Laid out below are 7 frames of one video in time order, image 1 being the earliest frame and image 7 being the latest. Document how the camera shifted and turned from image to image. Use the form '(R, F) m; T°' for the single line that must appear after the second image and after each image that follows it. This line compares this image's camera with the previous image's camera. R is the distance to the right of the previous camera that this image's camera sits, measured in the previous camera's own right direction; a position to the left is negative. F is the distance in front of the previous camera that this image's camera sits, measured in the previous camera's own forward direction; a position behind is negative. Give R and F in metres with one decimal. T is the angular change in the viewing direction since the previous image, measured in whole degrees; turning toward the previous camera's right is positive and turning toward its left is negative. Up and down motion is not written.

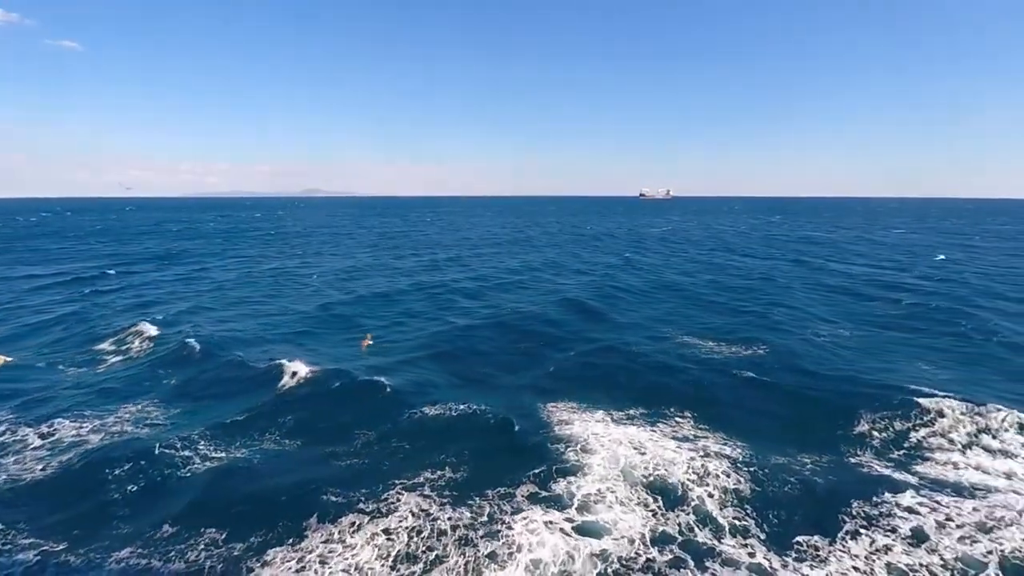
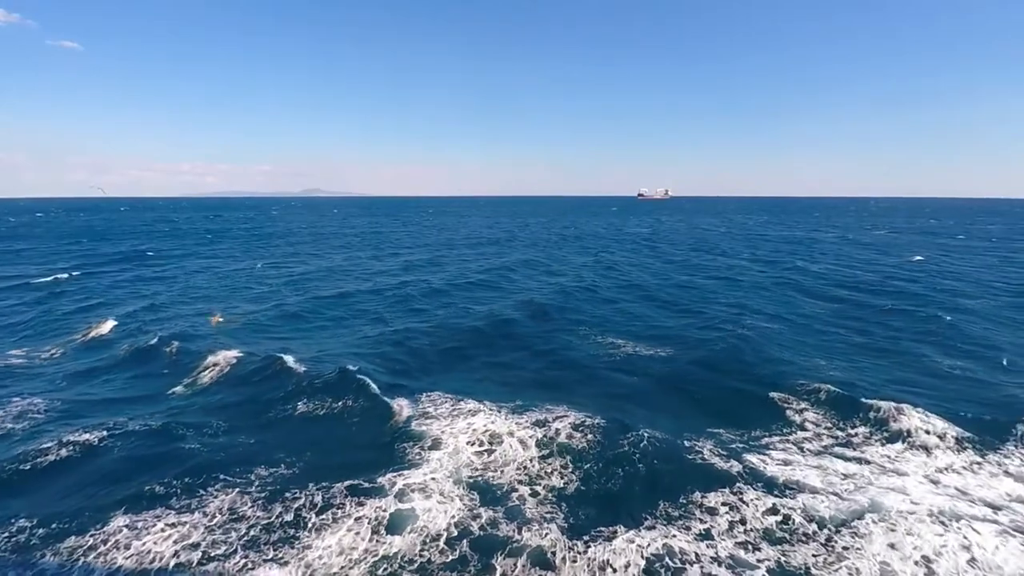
(+3.7, 0.0) m; 0°
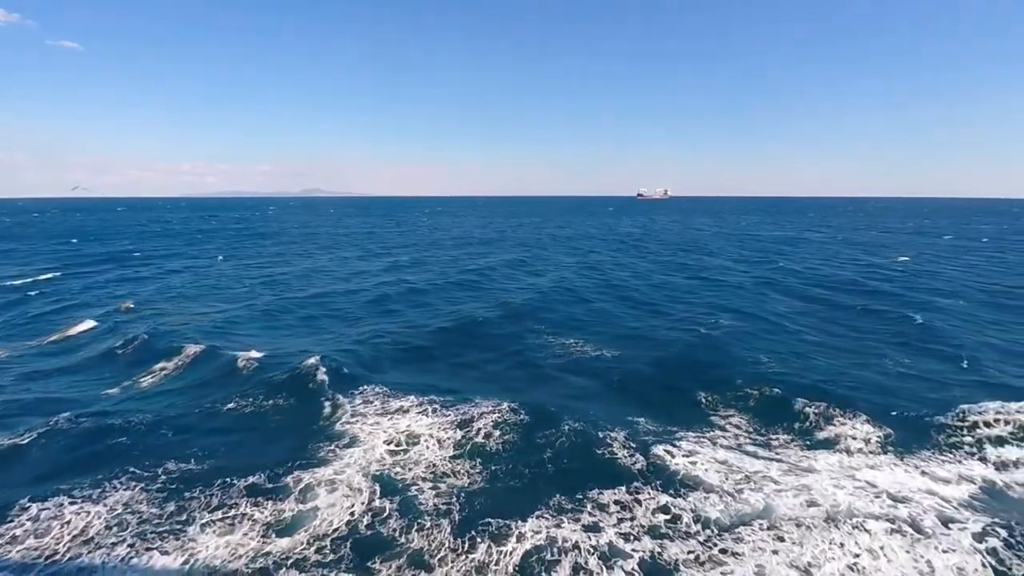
(+2.1, 0.0) m; 0°
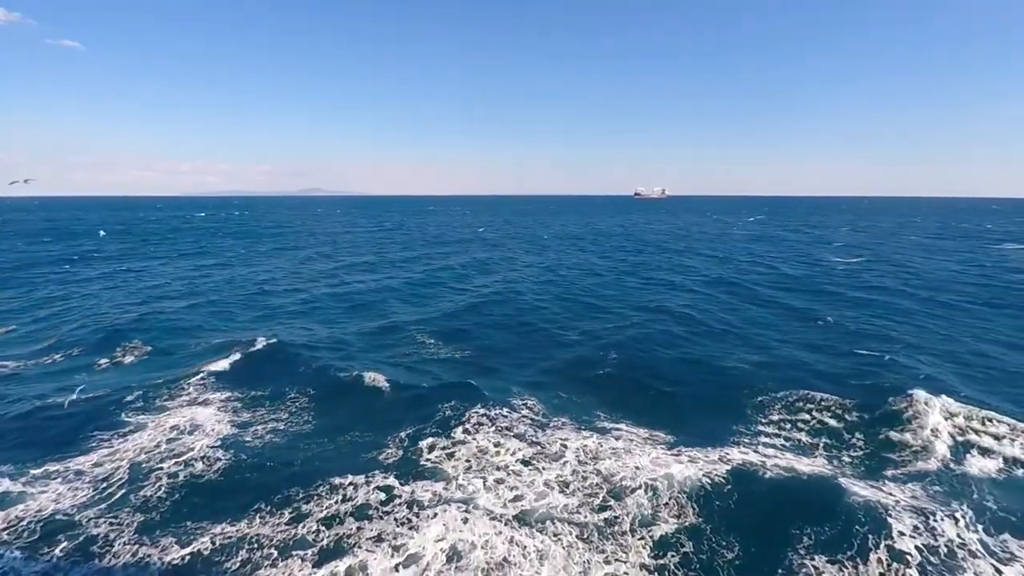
(+5.6, -0.2) m; 0°
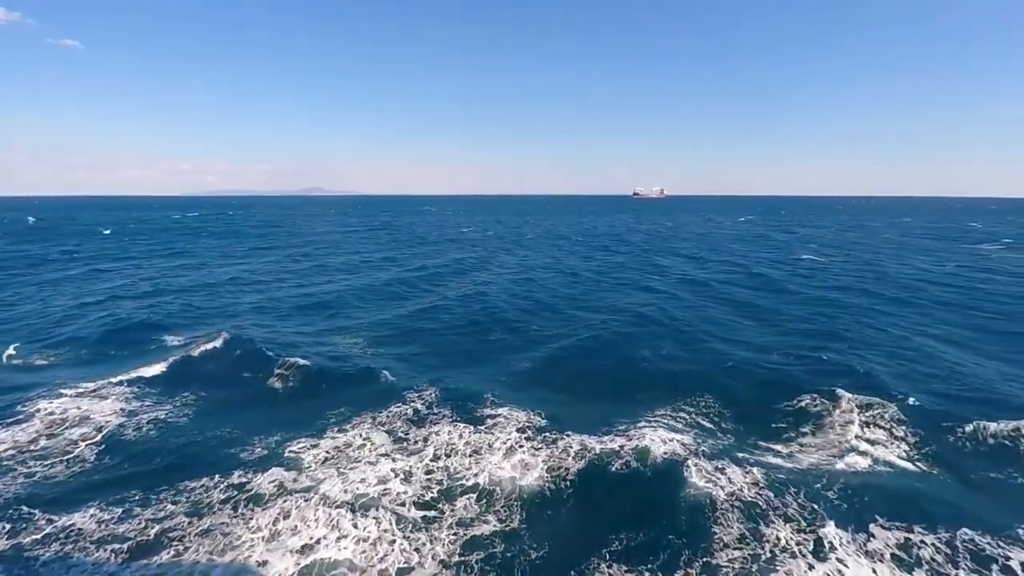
(+3.2, -0.1) m; 0°
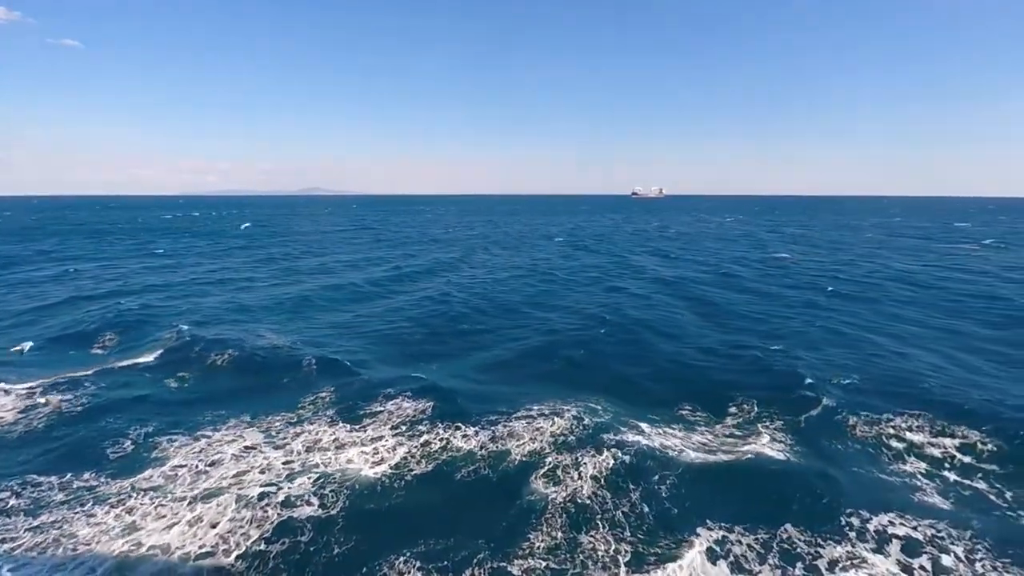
(+3.0, -0.1) m; 0°
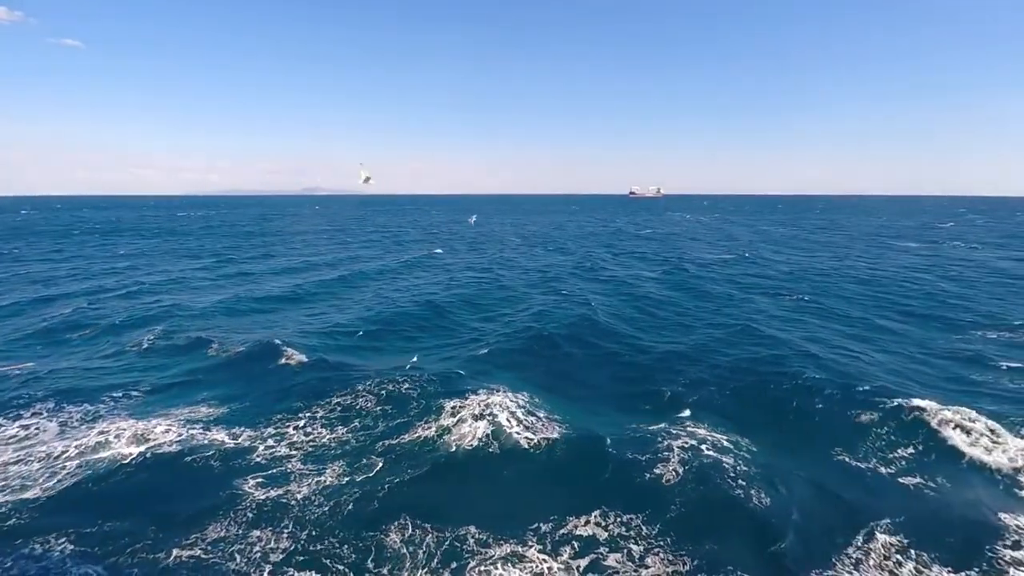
(+5.3, -0.2) m; 0°
